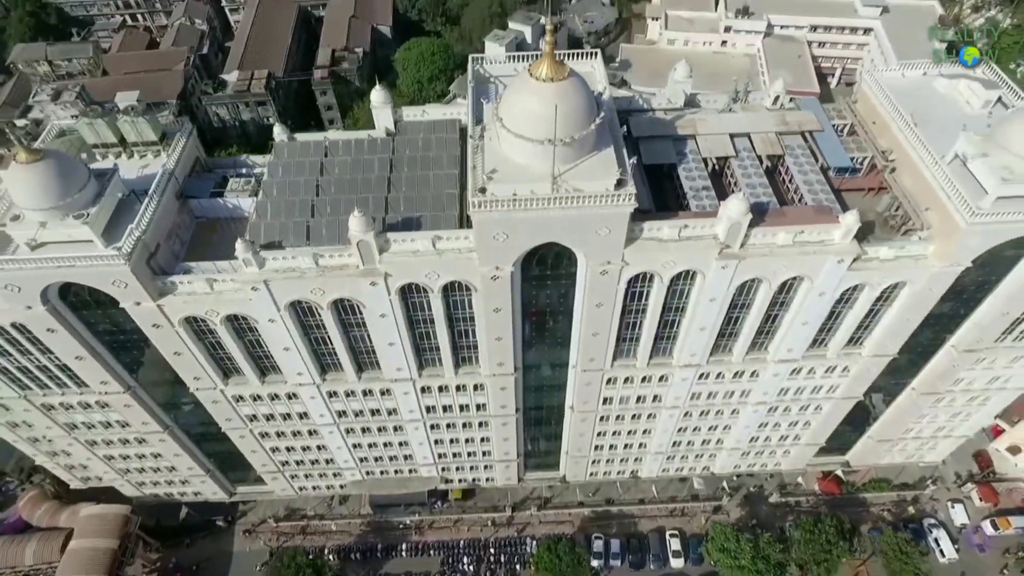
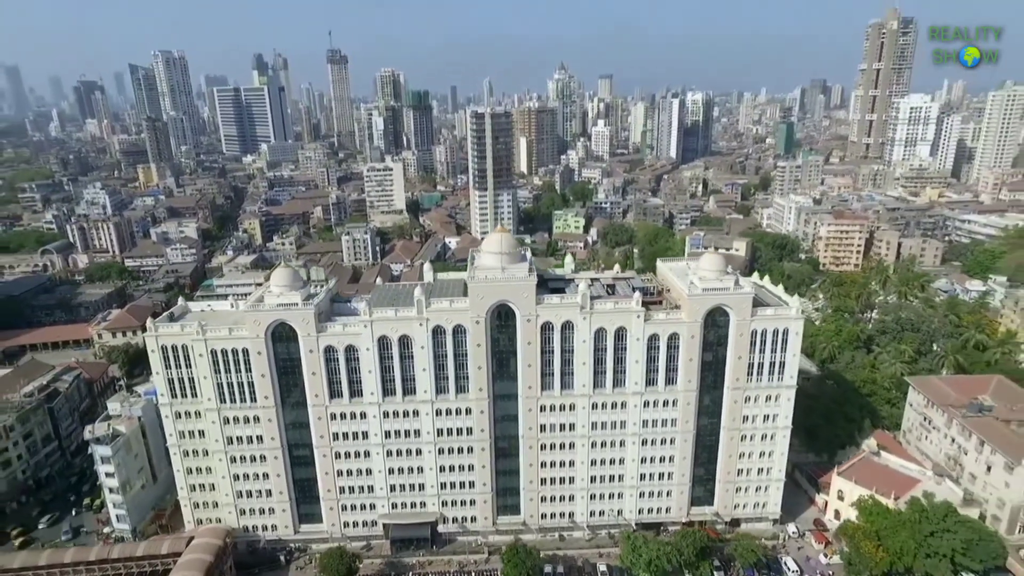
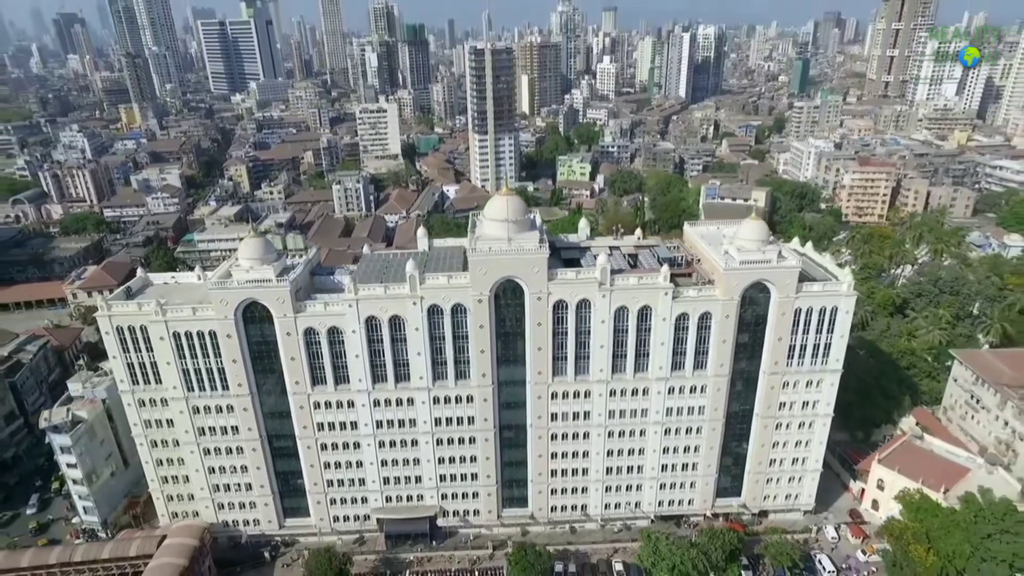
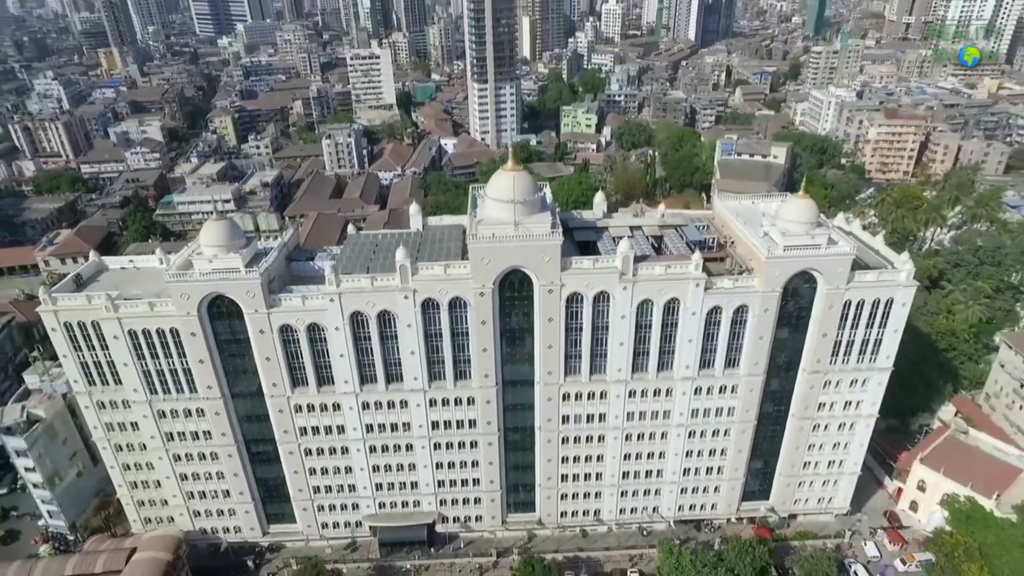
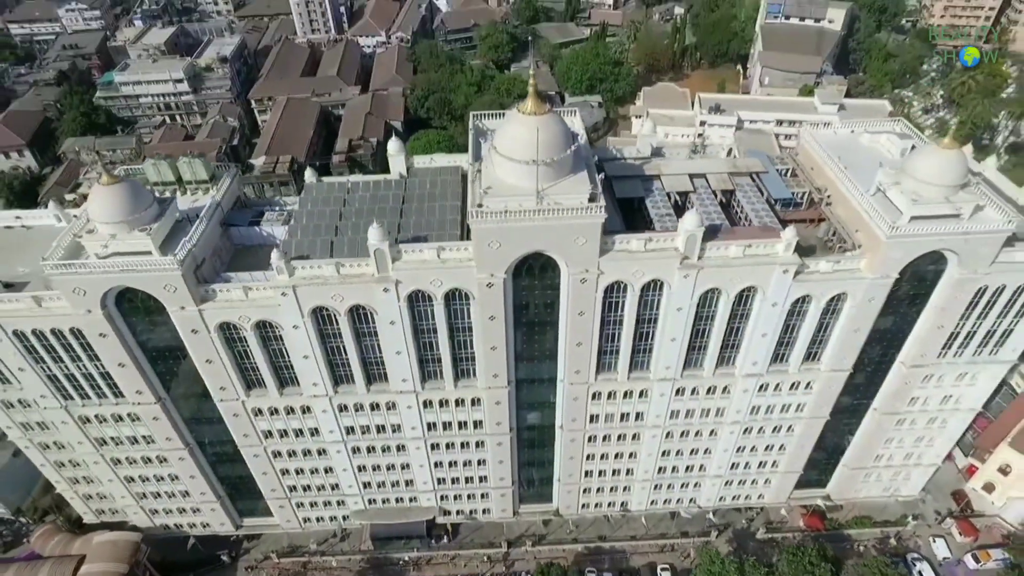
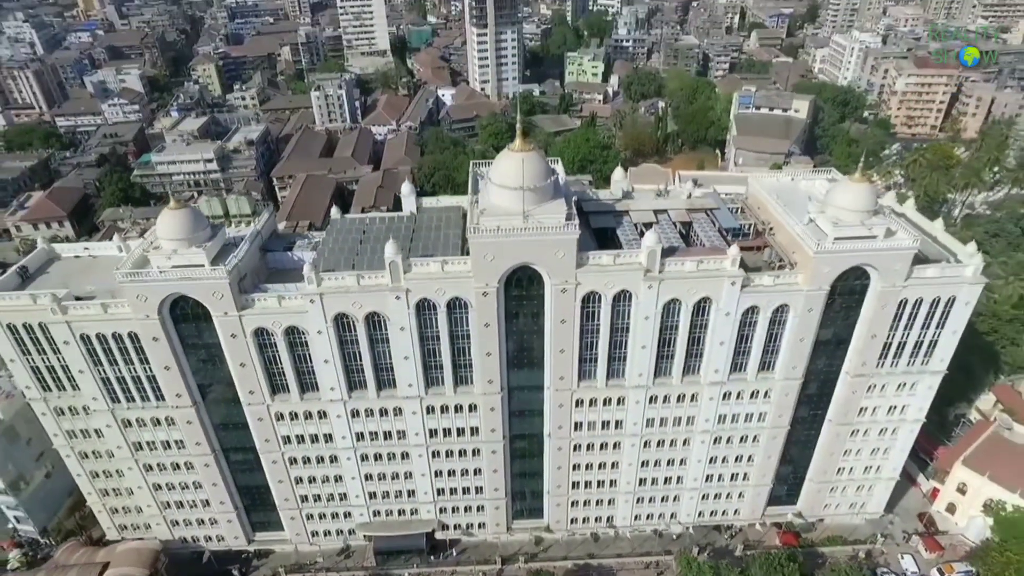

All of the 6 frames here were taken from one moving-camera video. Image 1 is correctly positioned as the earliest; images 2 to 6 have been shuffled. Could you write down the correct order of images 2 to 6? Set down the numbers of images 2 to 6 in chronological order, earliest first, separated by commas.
5, 6, 4, 3, 2
